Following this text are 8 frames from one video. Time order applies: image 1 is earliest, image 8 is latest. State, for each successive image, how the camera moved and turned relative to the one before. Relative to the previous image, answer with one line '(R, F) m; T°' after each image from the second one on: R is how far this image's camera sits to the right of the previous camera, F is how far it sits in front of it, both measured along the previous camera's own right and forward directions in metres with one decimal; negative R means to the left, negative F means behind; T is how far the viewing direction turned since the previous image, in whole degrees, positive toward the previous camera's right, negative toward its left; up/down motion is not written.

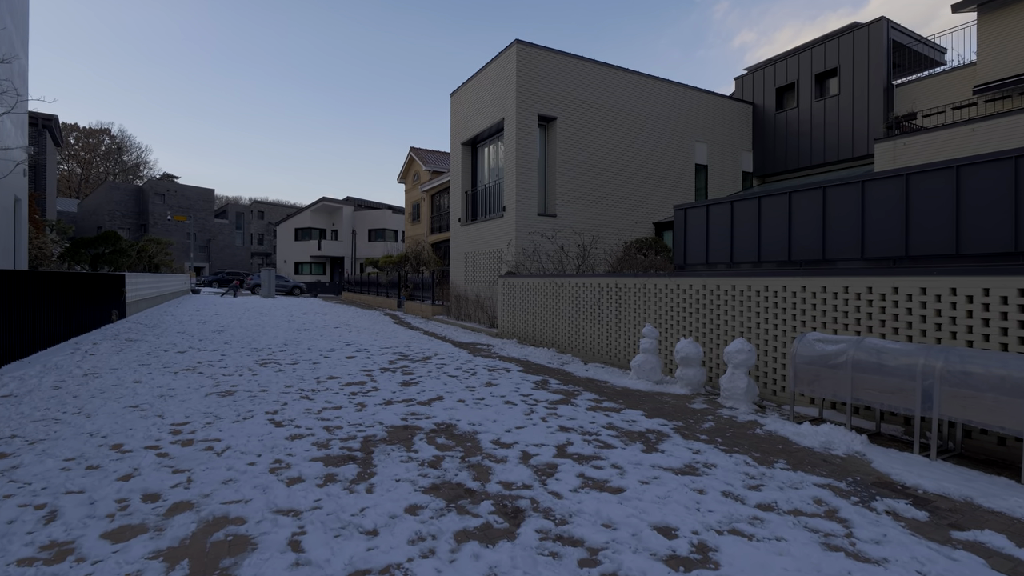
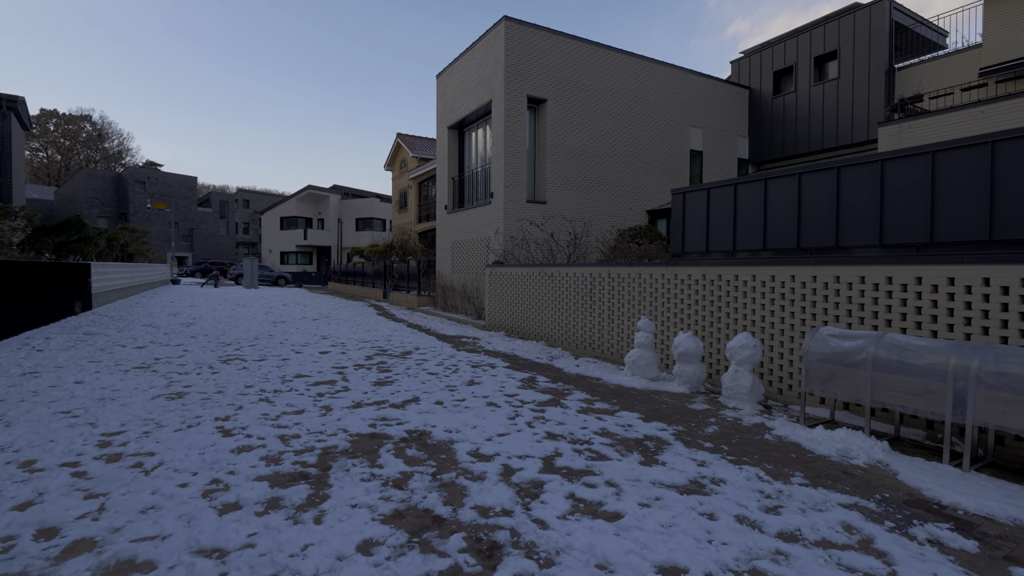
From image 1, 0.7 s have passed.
(+0.1, +0.7) m; +1°
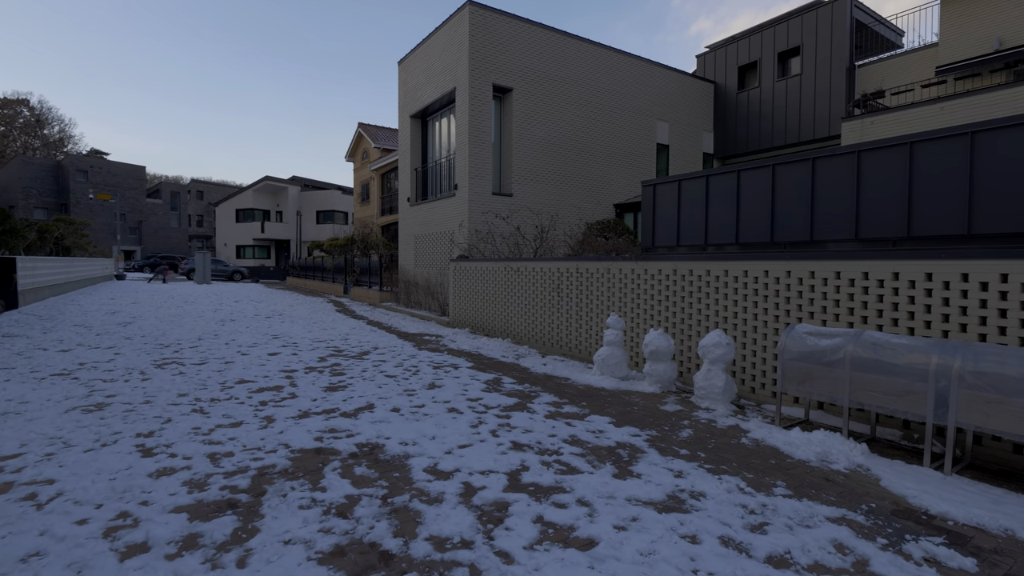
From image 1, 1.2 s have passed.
(0.0, +0.5) m; +4°
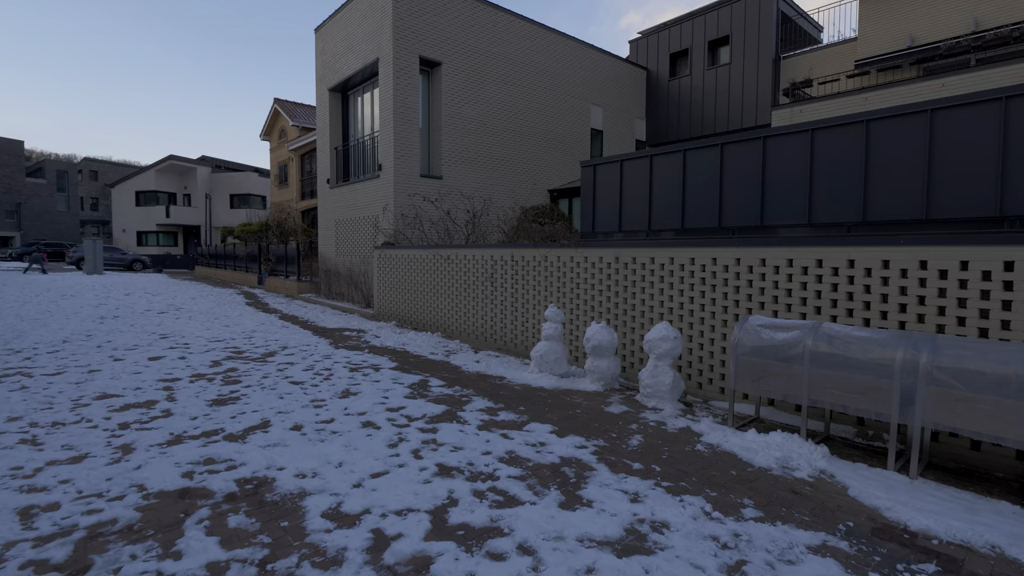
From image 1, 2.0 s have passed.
(+0.1, +0.8) m; +7°
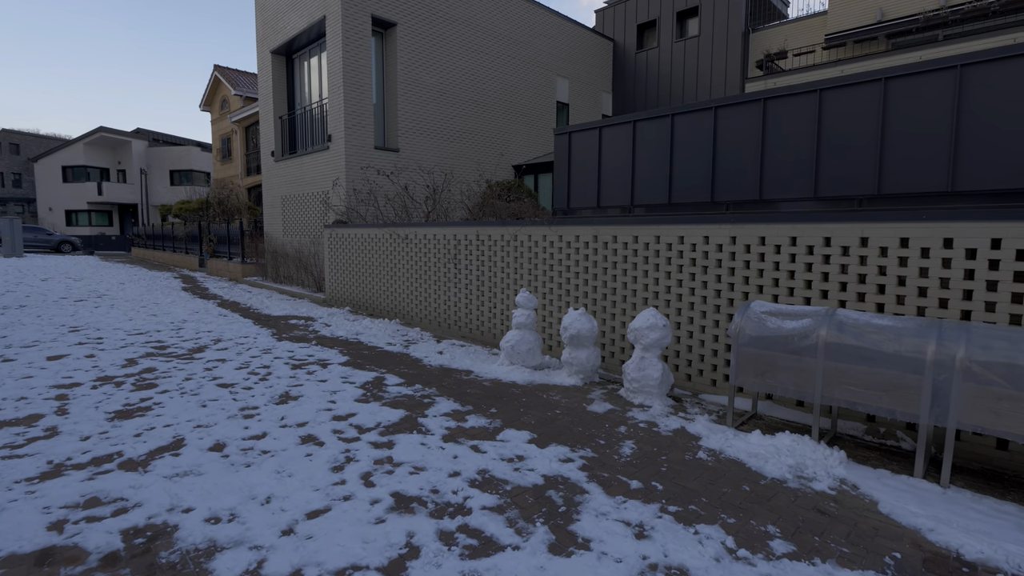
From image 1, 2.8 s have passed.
(-0.1, +0.8) m; +4°
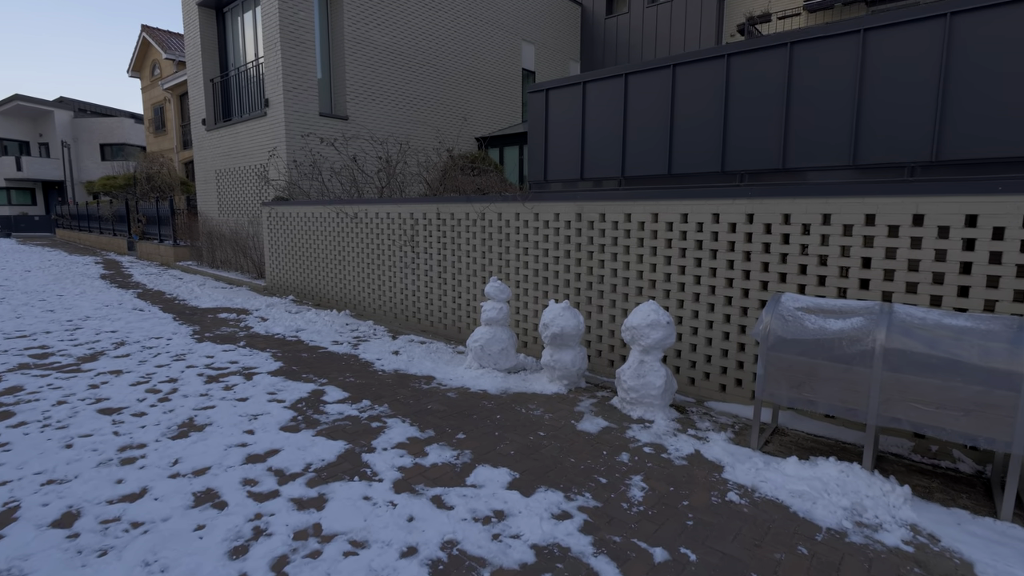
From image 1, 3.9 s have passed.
(-0.1, +1.1) m; +4°
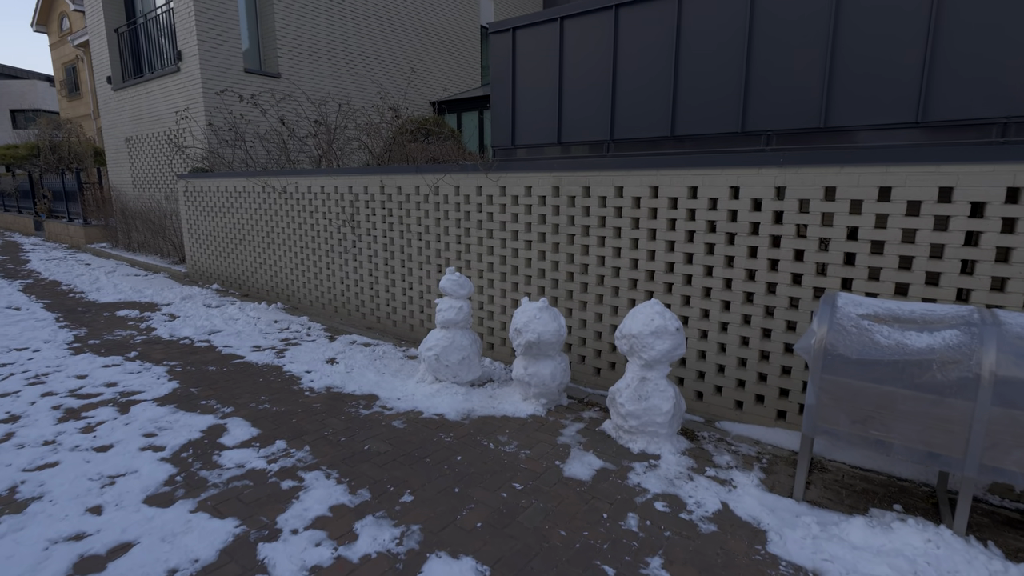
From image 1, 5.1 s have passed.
(0.0, +1.1) m; +4°
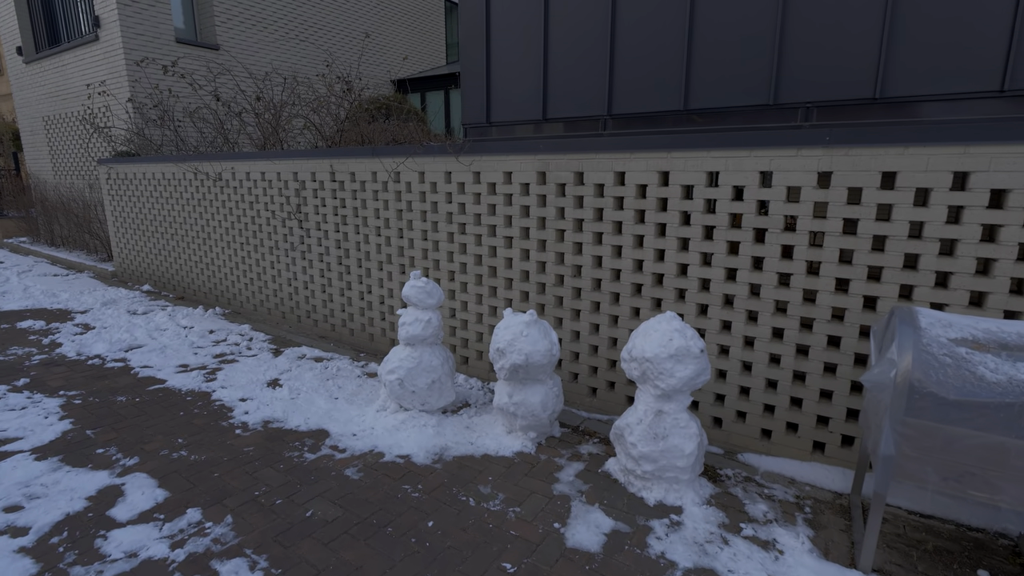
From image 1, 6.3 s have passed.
(-0.1, +0.8) m; +3°
